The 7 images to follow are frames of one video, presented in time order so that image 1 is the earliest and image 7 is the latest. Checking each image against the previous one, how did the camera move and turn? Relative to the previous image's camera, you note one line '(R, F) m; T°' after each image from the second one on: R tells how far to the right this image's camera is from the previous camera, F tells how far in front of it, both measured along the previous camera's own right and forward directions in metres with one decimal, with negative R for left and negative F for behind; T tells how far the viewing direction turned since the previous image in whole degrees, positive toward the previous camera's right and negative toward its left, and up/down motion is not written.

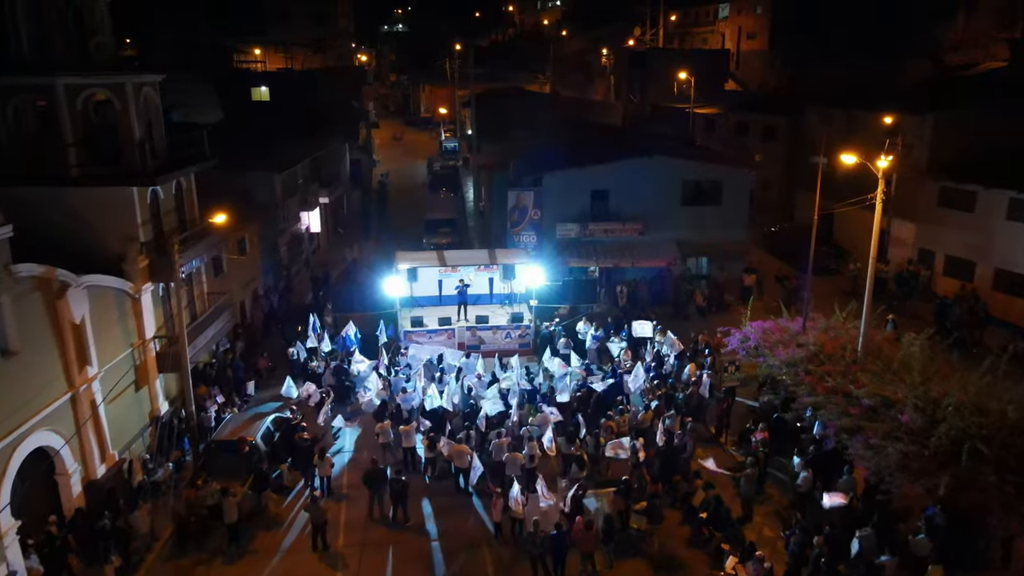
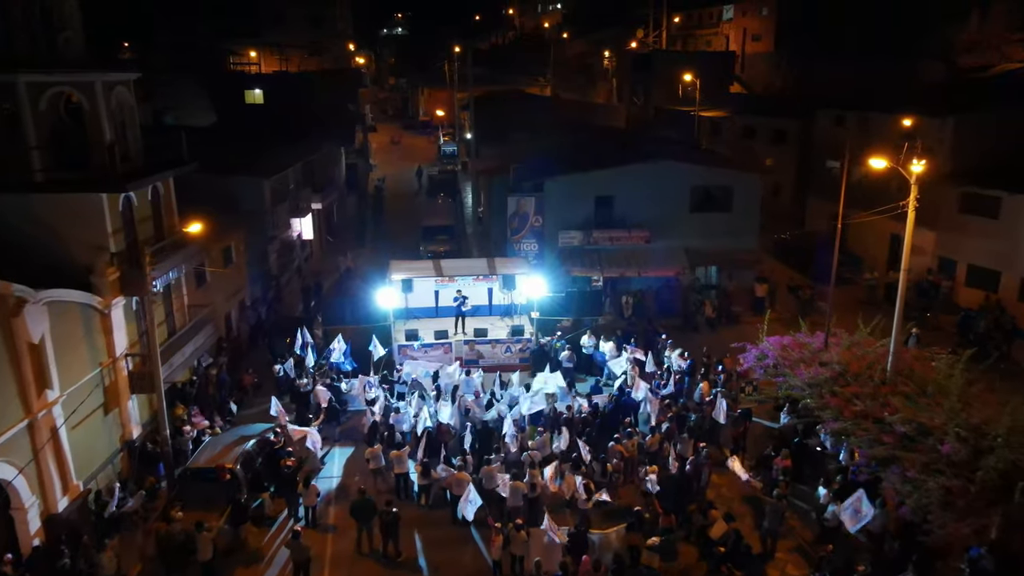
(0.0, +1.4) m; 0°
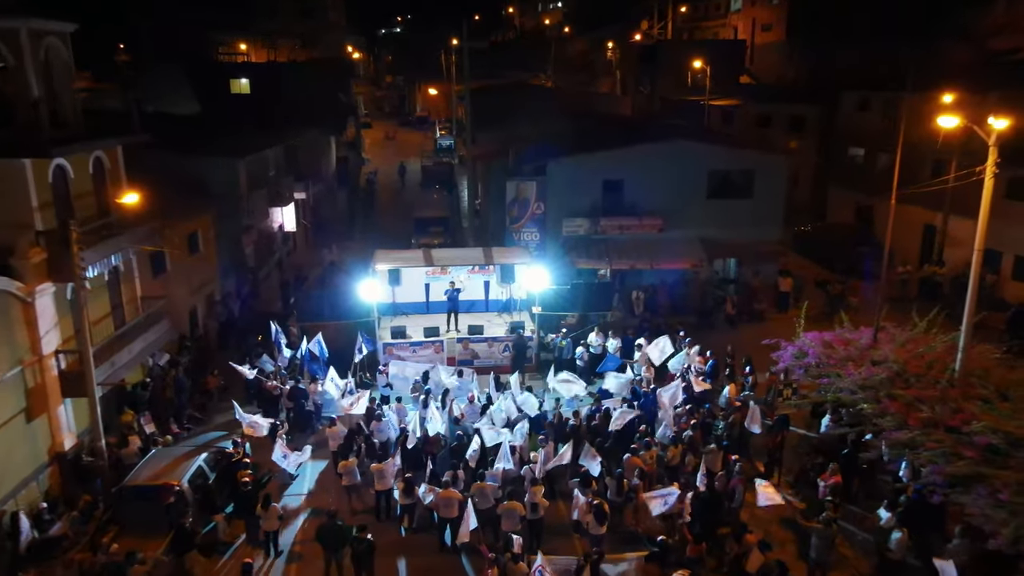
(0.0, +2.7) m; 0°
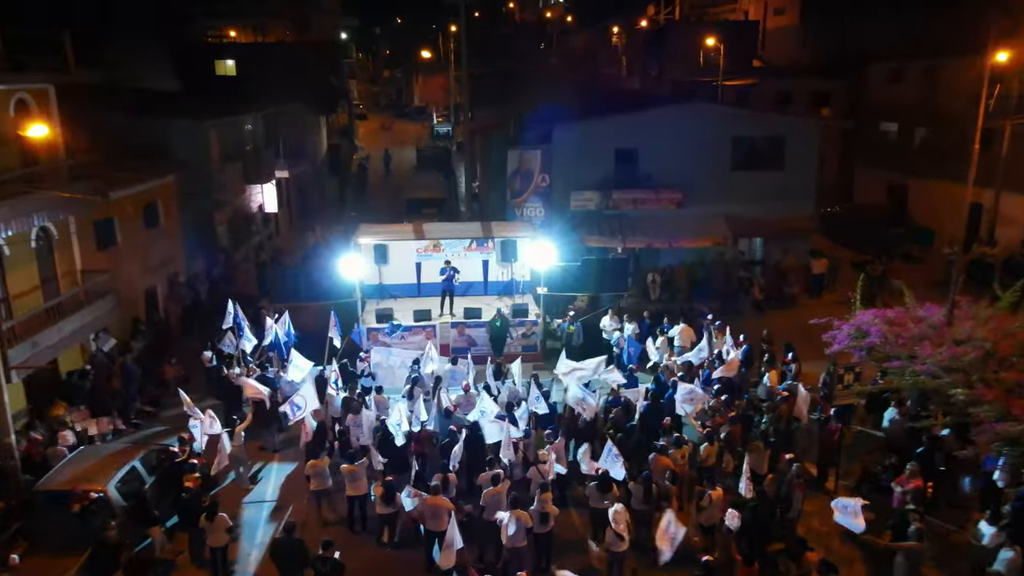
(0.0, +2.8) m; 0°
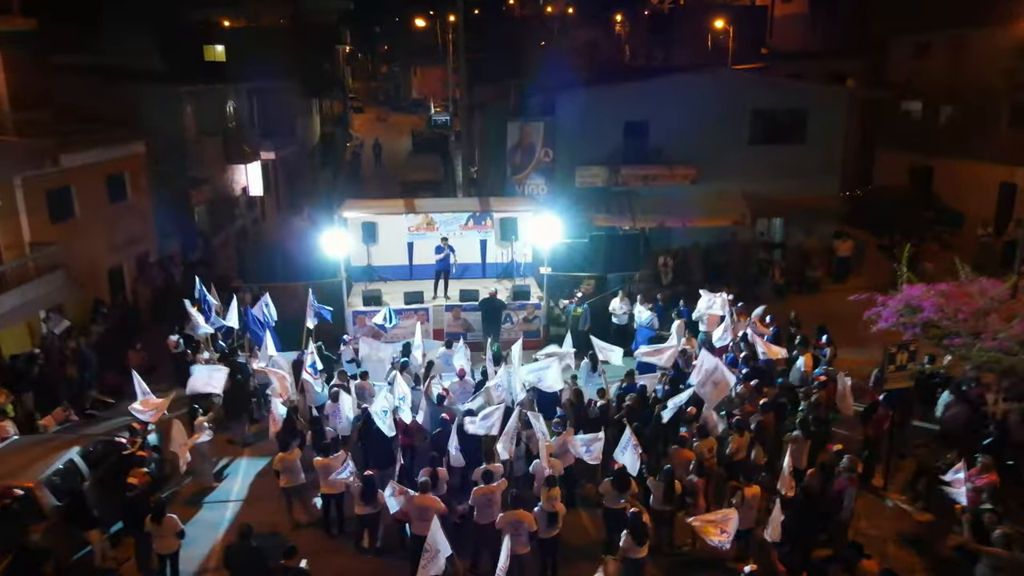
(0.0, +1.8) m; 0°
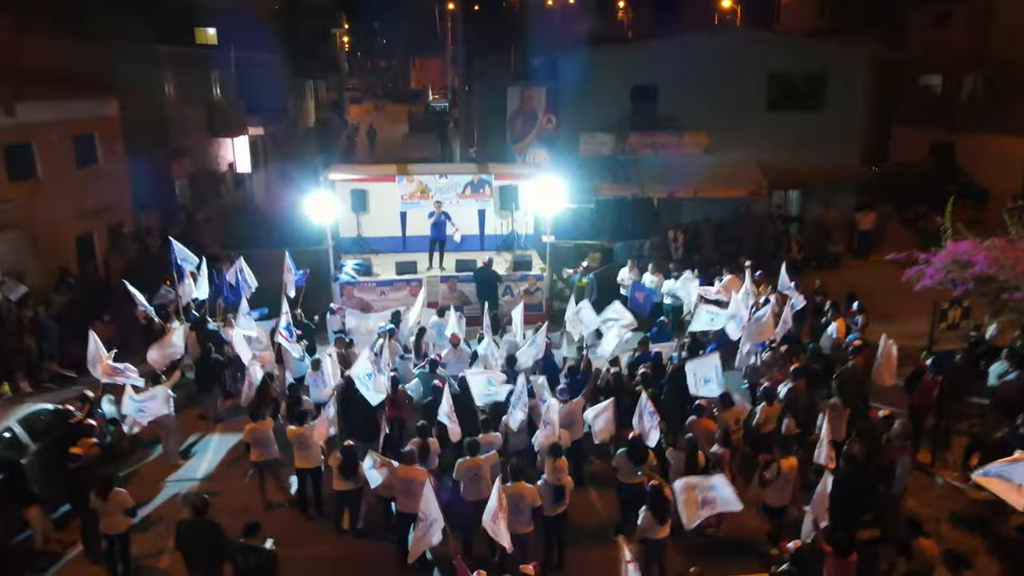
(0.0, +1.3) m; 0°
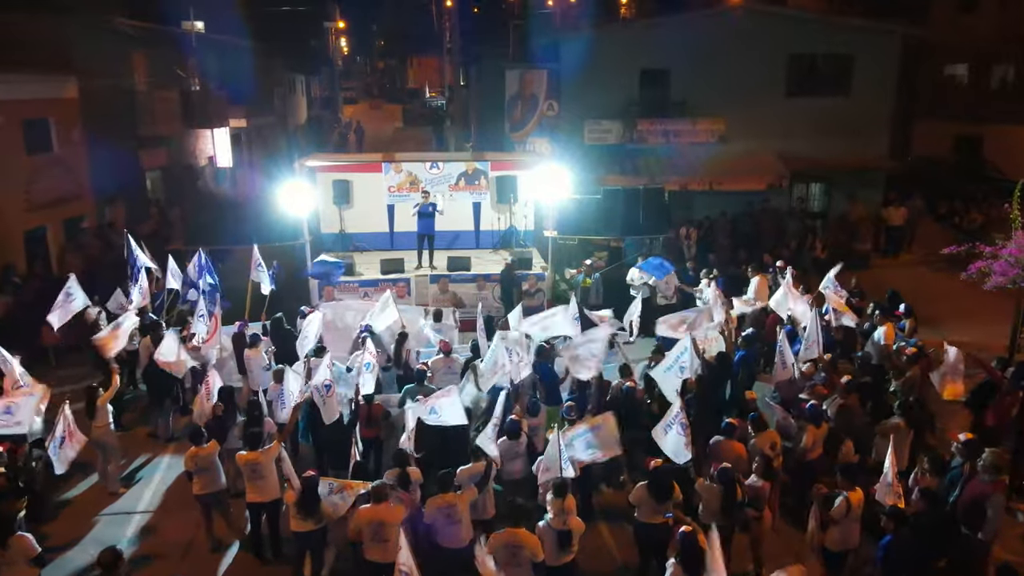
(0.0, +1.7) m; 0°
